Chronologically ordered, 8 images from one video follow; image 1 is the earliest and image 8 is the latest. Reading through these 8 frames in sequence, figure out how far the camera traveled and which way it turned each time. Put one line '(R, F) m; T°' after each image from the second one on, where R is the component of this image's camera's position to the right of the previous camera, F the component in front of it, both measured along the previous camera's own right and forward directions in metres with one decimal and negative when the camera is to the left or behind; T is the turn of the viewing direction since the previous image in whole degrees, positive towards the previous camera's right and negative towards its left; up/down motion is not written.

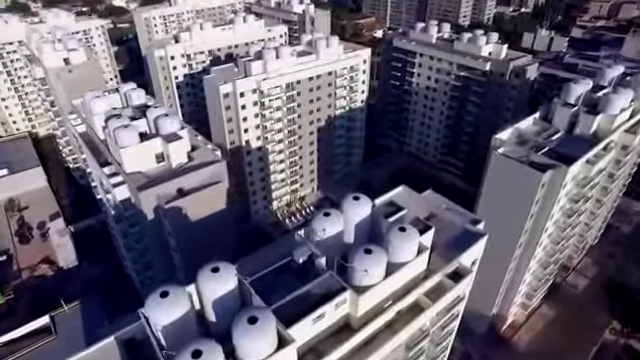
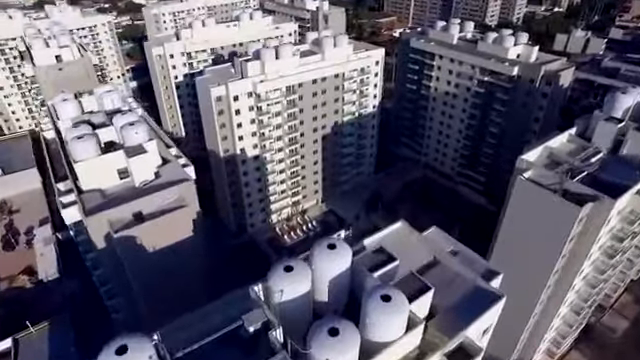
(+3.0, +6.5) m; -3°
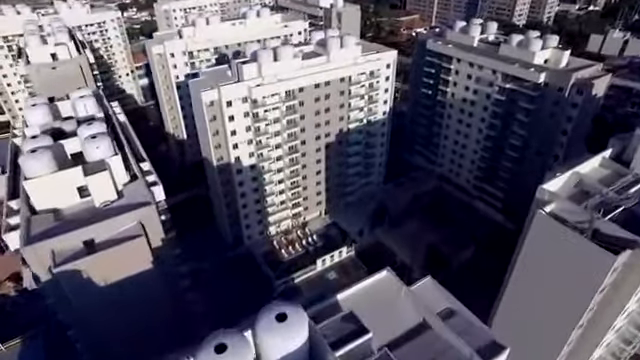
(+2.9, +4.9) m; -3°
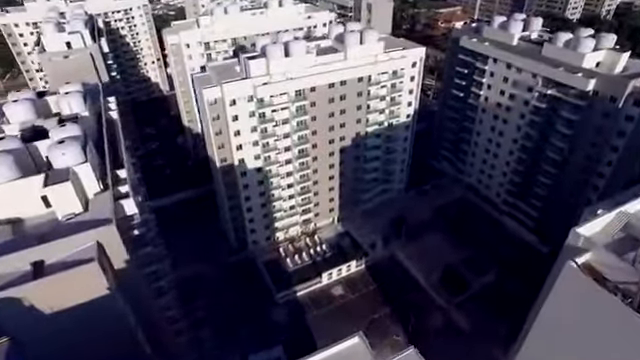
(+3.3, +4.6) m; -5°
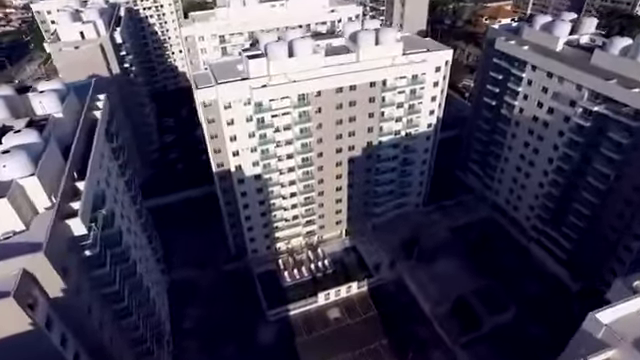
(+4.5, +4.8) m; -6°
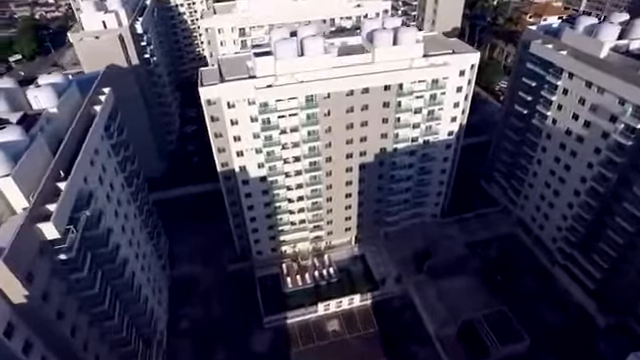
(+3.3, +2.6) m; -5°
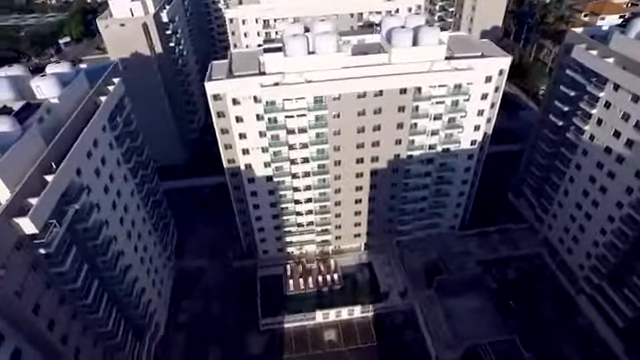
(+3.5, +2.2) m; -5°
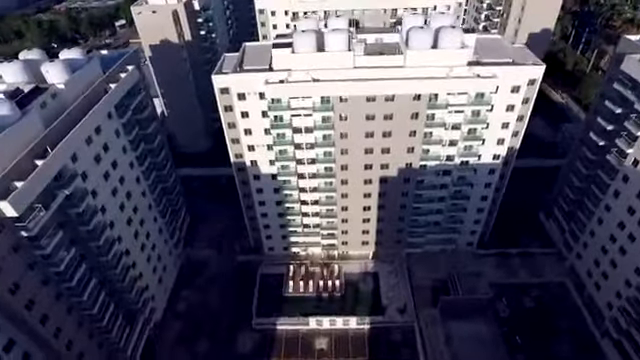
(+4.6, +2.0) m; -7°
